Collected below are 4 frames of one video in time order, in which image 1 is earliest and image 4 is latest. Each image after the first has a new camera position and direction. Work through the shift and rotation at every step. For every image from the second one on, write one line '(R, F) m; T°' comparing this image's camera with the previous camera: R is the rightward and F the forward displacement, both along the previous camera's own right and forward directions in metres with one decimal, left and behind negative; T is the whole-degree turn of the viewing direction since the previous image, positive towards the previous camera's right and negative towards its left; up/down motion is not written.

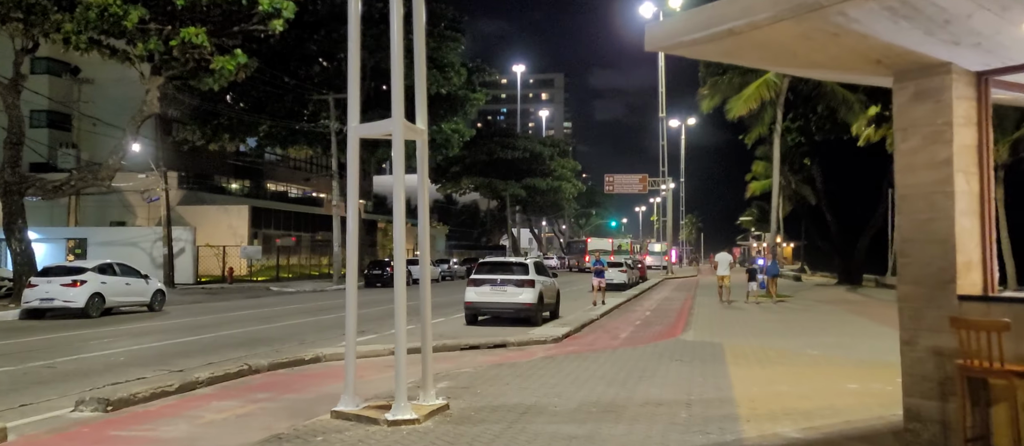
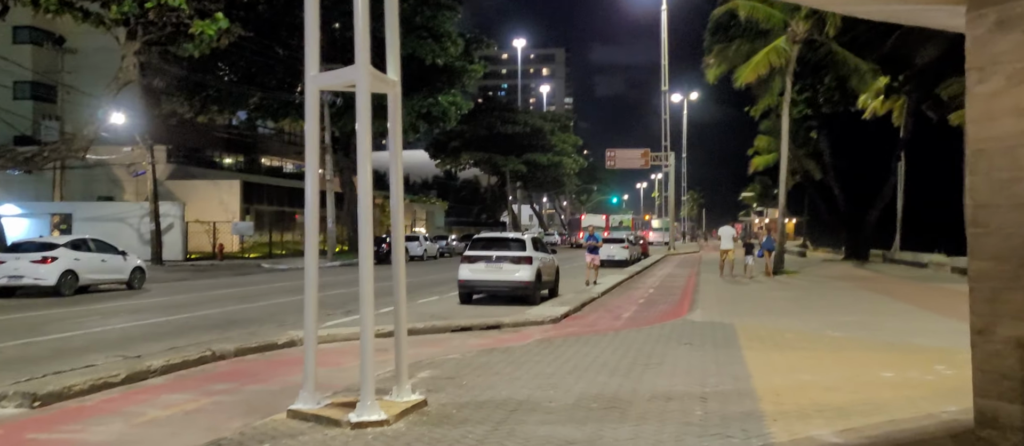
(+0.1, +1.1) m; 0°
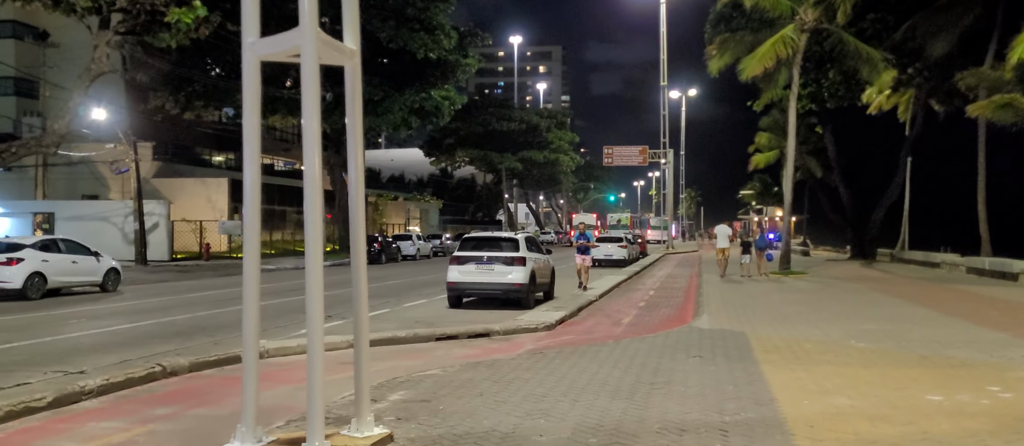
(+0.1, +1.1) m; 0°
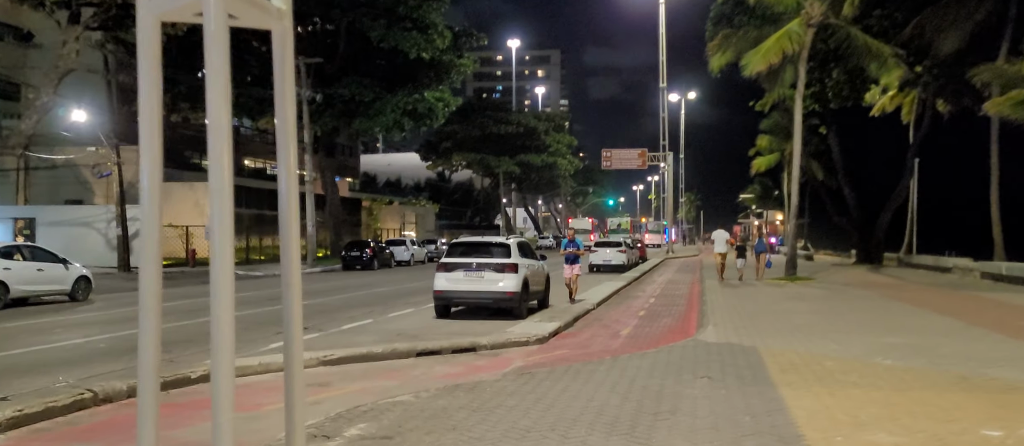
(+0.2, +1.1) m; 0°
